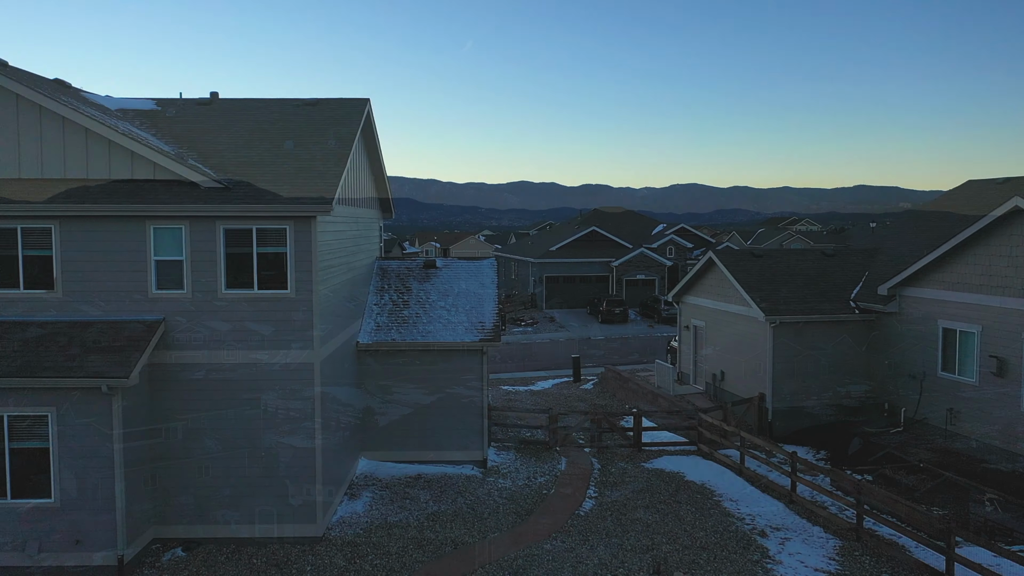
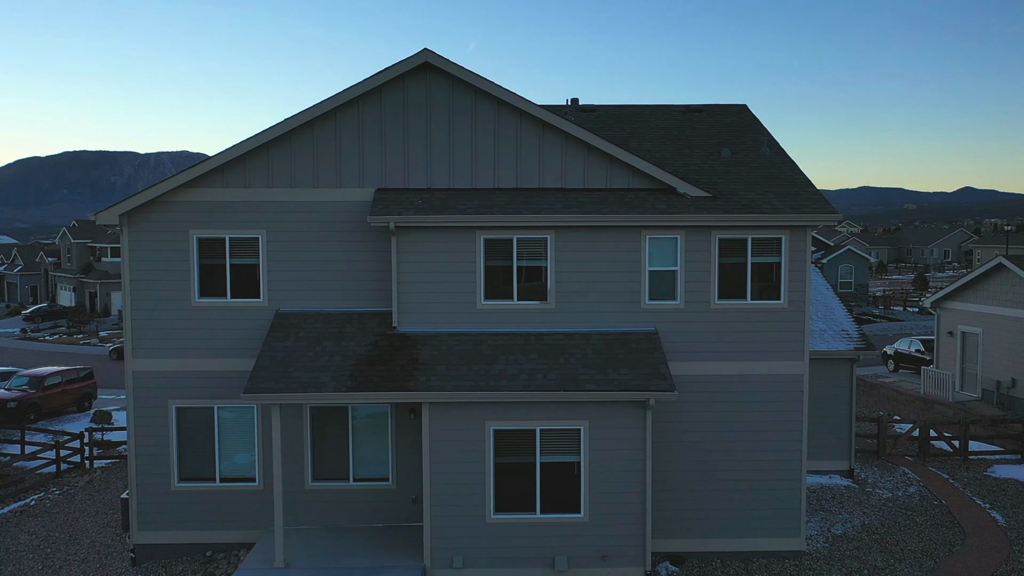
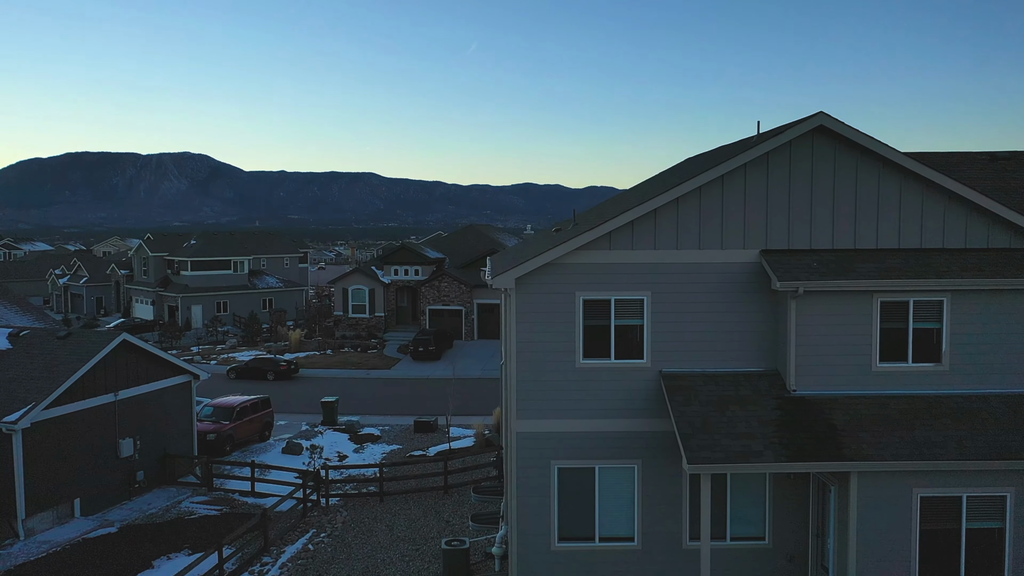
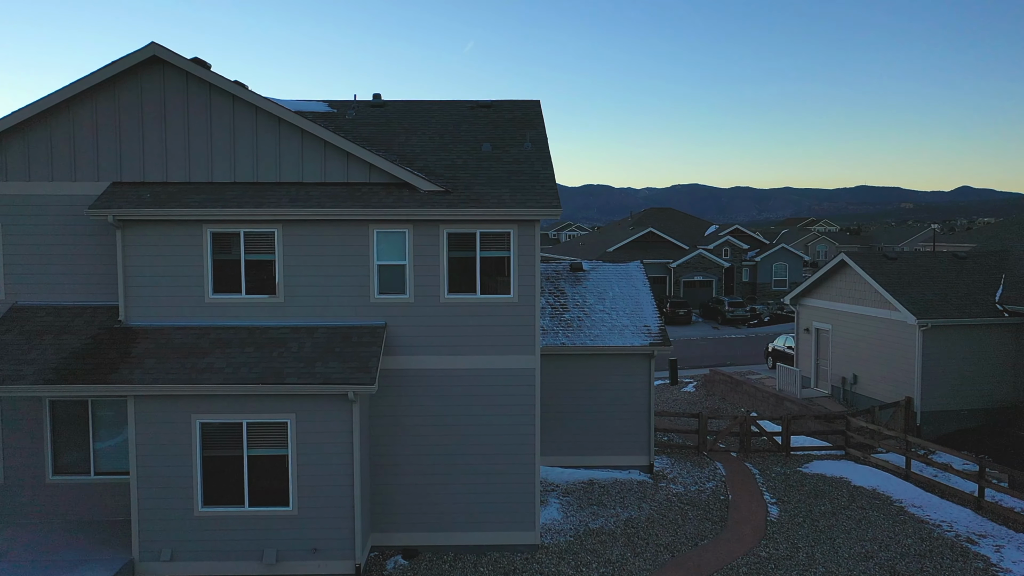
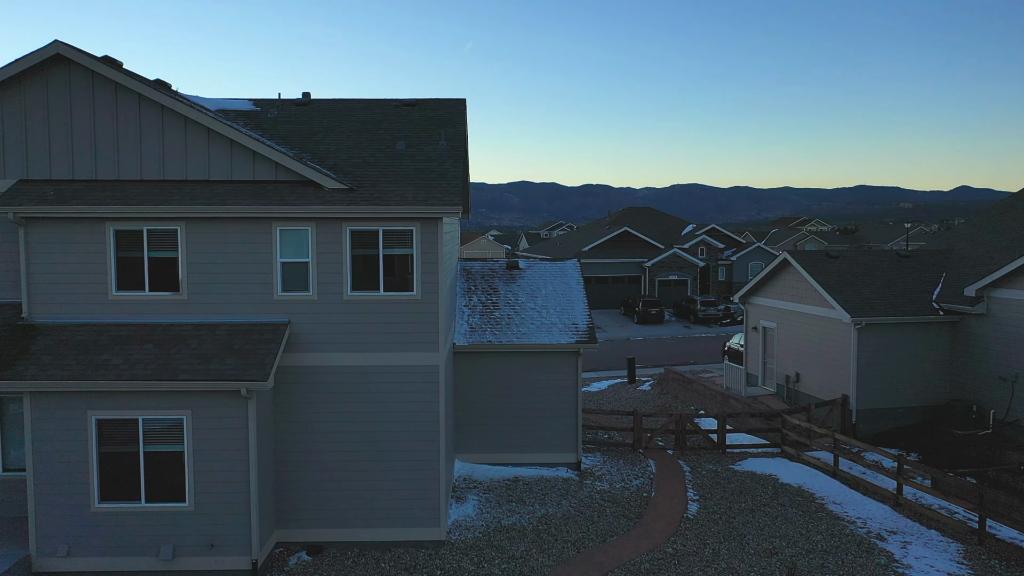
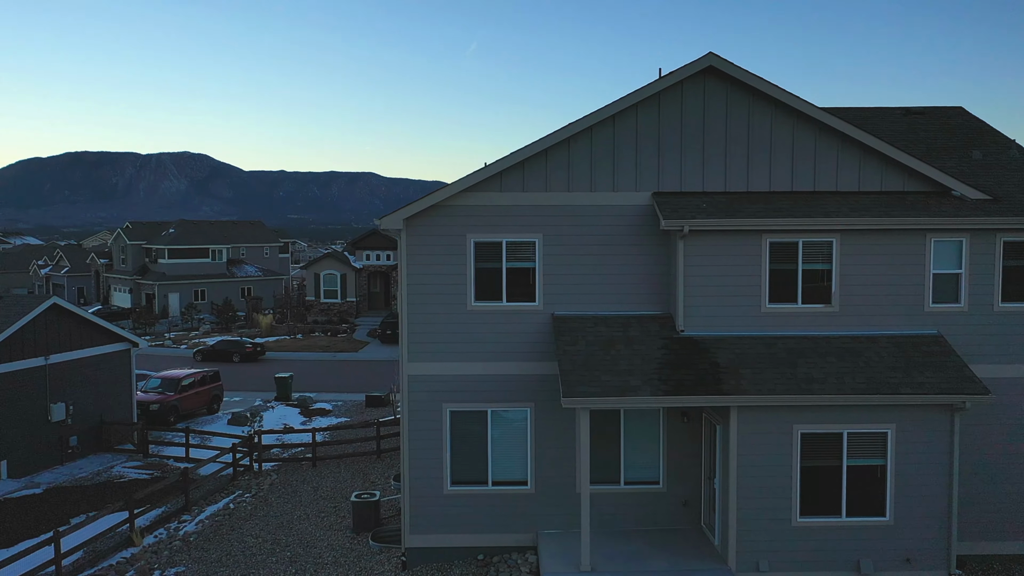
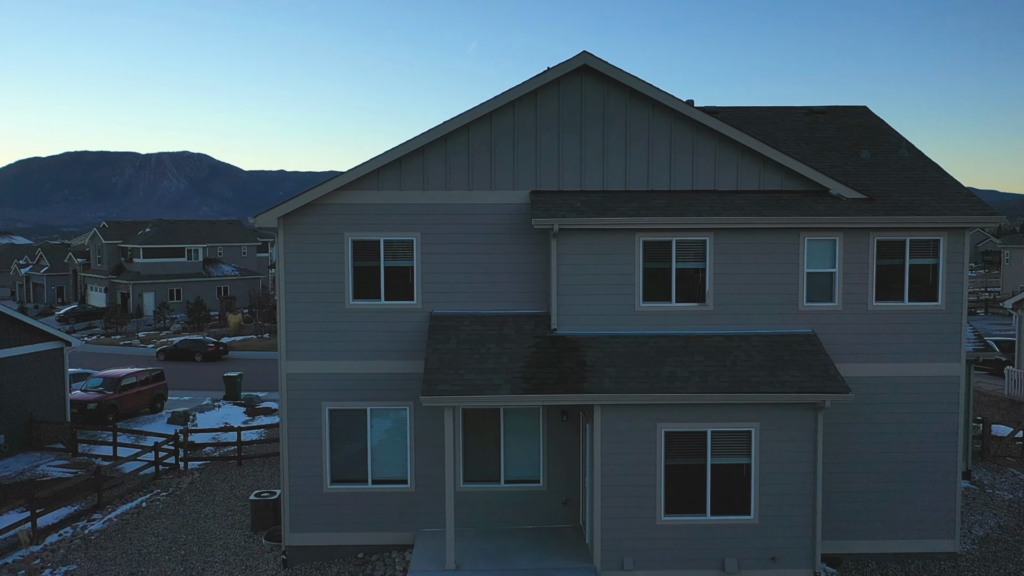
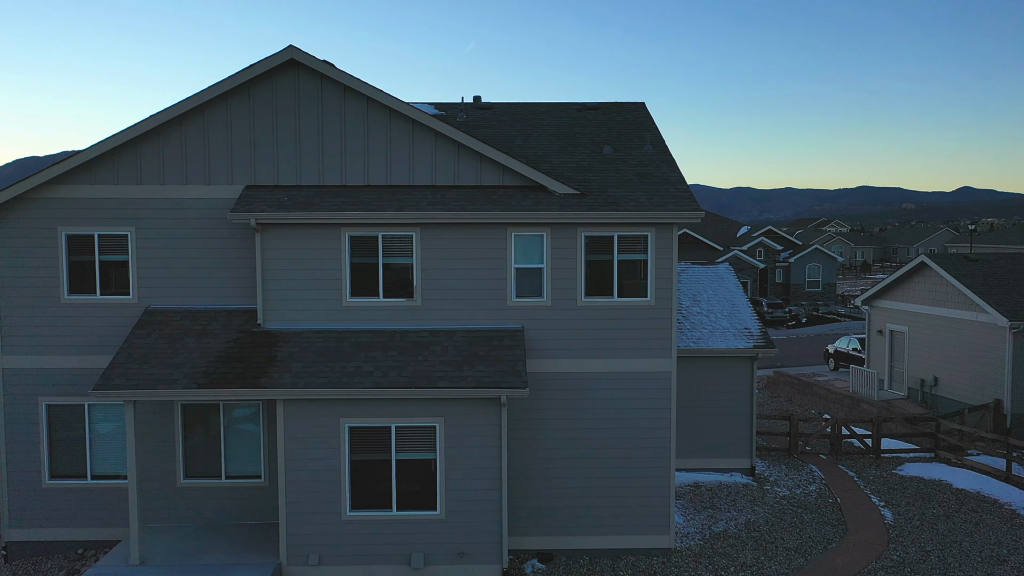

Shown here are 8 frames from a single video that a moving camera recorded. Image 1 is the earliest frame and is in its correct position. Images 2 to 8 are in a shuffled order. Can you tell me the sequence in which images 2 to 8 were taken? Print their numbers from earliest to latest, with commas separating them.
5, 4, 8, 2, 7, 6, 3
